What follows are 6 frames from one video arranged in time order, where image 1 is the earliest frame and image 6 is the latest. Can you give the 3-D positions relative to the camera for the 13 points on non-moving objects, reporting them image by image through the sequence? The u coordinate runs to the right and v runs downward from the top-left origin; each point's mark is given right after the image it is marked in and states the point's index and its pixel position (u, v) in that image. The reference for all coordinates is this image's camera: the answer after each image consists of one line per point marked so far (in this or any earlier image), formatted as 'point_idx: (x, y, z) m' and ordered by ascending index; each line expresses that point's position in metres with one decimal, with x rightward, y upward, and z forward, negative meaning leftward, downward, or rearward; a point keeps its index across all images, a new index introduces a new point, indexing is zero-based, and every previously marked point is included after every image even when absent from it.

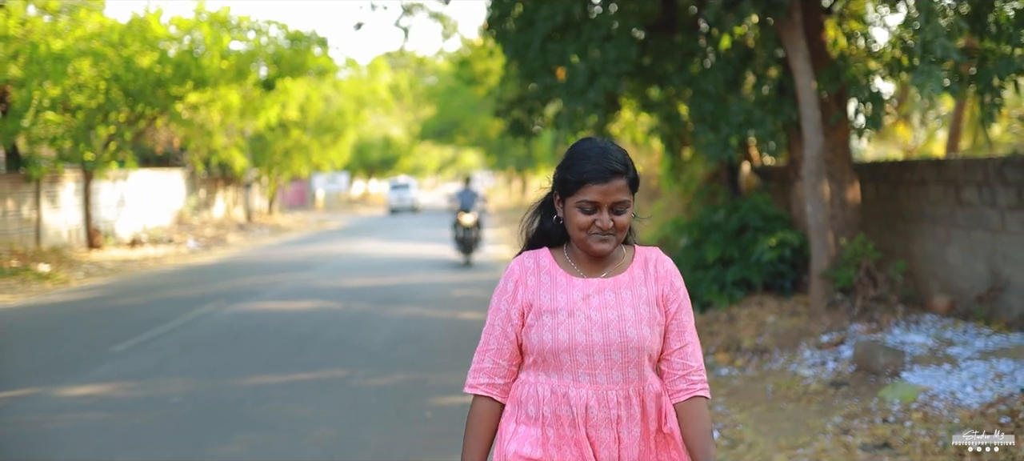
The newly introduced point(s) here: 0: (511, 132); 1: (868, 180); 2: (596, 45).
0: (0.0, +1.2, +11.5) m
1: (+4.0, +0.5, +10.7) m
2: (+0.8, +1.7, +8.8) m
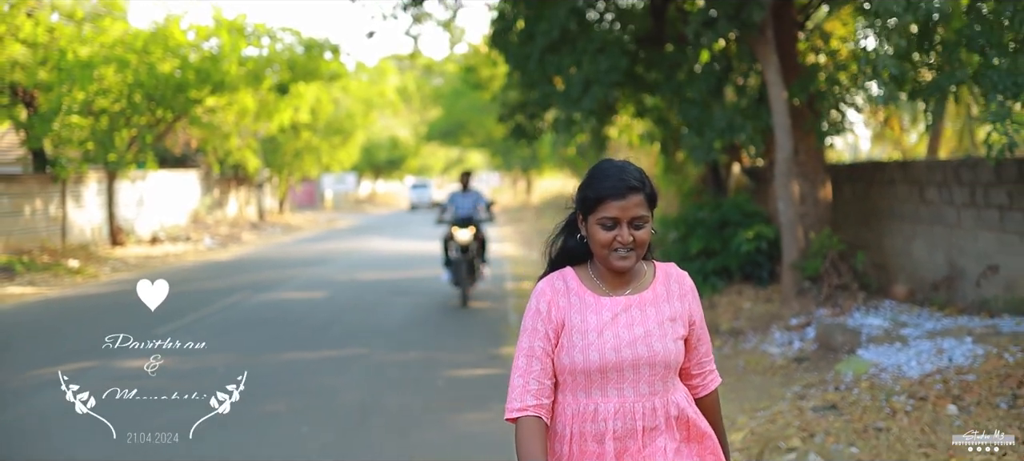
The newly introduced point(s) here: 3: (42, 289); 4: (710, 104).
0: (0.0, +1.2, +12.3) m
1: (+4.0, +0.6, +11.5) m
2: (+0.8, +1.7, +9.7) m
3: (-6.7, -0.8, +13.8) m
4: (+2.0, +1.3, +9.8) m
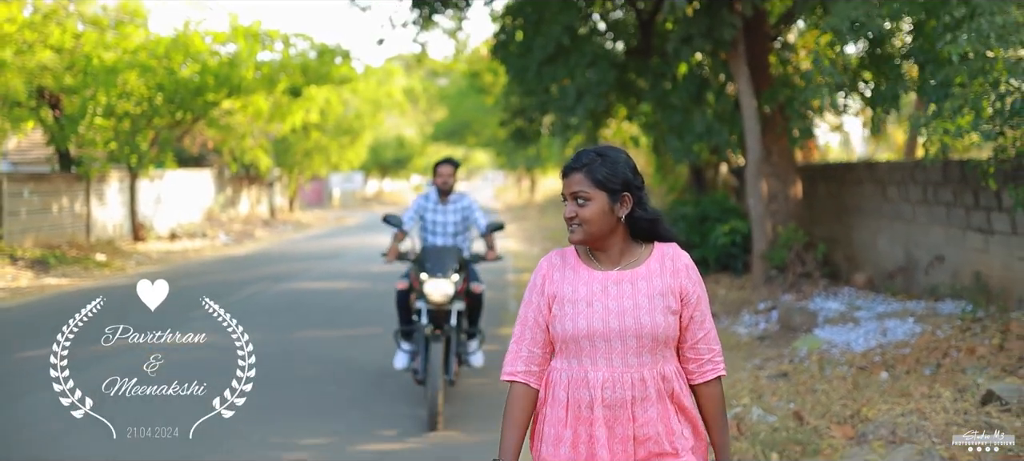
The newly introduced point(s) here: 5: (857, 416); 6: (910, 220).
0: (0.0, +1.3, +13.3) m
1: (+4.0, +0.7, +12.5) m
2: (+0.8, +1.8, +10.7) m
3: (-6.7, -0.8, +14.8) m
4: (+2.0, +1.3, +10.8) m
5: (+1.9, -1.0, +5.4) m
6: (+4.1, +0.1, +9.9) m
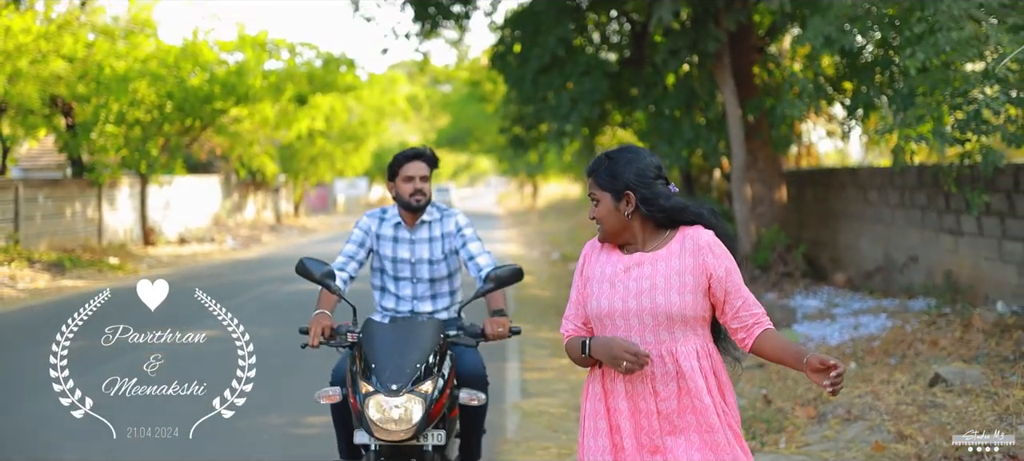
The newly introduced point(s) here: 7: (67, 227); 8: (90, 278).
0: (0.0, +1.2, +13.9) m
1: (+4.0, +0.6, +13.0) m
2: (+0.7, +1.7, +11.2) m
3: (-6.7, -0.8, +15.4) m
4: (+2.0, +1.3, +11.3) m
5: (+1.9, -1.0, +5.9) m
6: (+4.1, +0.1, +10.4) m
7: (-8.7, +0.1, +18.9) m
8: (-6.9, -0.8, +15.8) m
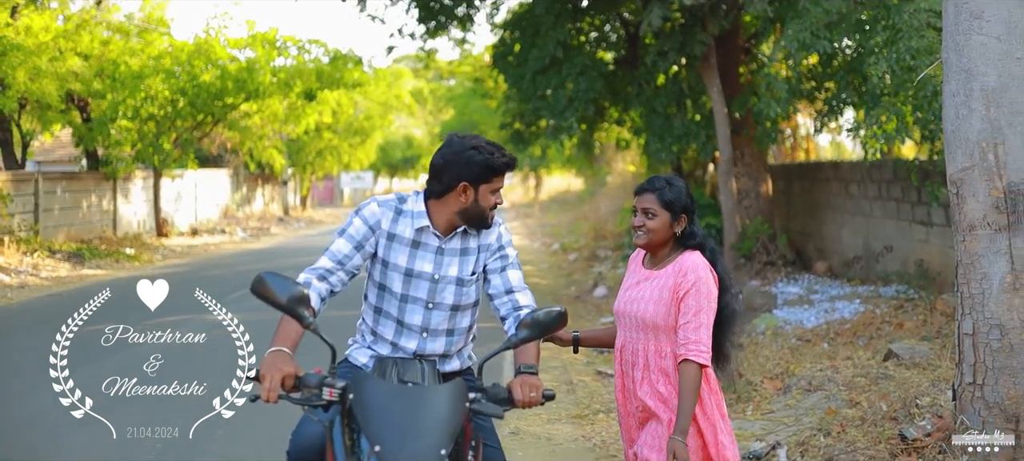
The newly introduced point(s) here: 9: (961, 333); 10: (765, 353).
0: (0.0, +1.4, +14.5) m
1: (+4.0, +0.7, +13.6) m
2: (+0.7, +1.9, +11.8) m
3: (-6.7, -0.7, +16.0) m
4: (+2.0, +1.4, +11.9) m
5: (+1.9, -1.0, +6.6) m
6: (+4.1, +0.2, +11.0) m
7: (-8.7, +0.2, +19.6) m
8: (-6.9, -0.6, +16.5) m
9: (+1.9, -0.4, +4.1) m
10: (+1.9, -0.9, +7.4) m
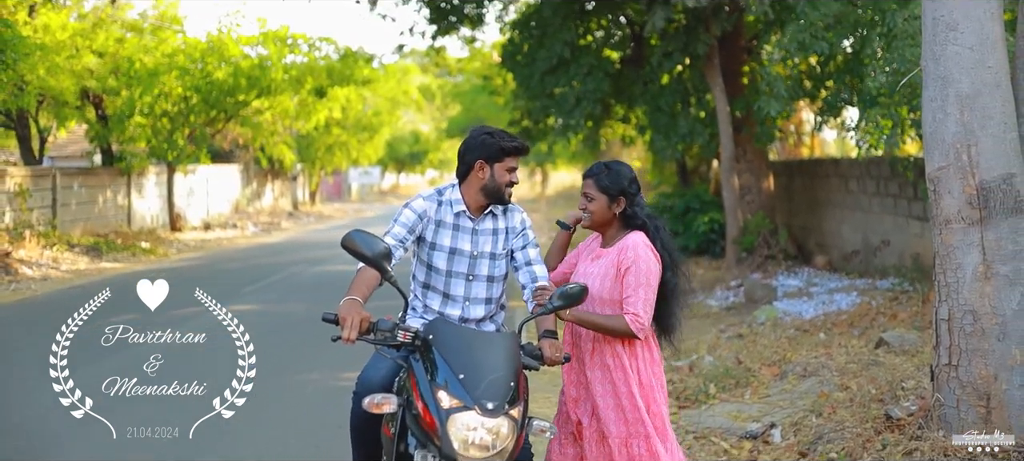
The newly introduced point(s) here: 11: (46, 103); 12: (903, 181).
0: (+0.2, +1.4, +14.8) m
1: (+4.1, +0.8, +14.0) m
2: (+0.9, +1.9, +12.1) m
3: (-6.5, -0.6, +16.4) m
4: (+2.1, +1.5, +12.2) m
5: (+1.9, -0.9, +6.9) m
6: (+4.2, +0.2, +11.4) m
7: (-8.5, +0.4, +20.0) m
8: (-6.8, -0.5, +16.9) m
9: (+2.0, -0.4, +4.5) m
10: (+2.0, -0.9, +7.7) m
11: (-8.9, +2.4, +18.4) m
12: (+4.2, +0.5, +10.3) m
